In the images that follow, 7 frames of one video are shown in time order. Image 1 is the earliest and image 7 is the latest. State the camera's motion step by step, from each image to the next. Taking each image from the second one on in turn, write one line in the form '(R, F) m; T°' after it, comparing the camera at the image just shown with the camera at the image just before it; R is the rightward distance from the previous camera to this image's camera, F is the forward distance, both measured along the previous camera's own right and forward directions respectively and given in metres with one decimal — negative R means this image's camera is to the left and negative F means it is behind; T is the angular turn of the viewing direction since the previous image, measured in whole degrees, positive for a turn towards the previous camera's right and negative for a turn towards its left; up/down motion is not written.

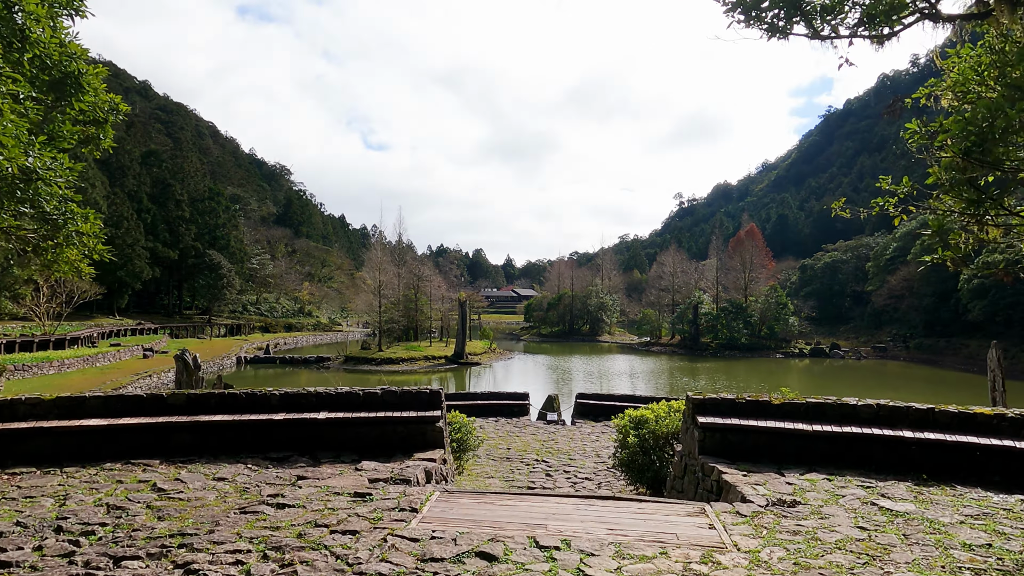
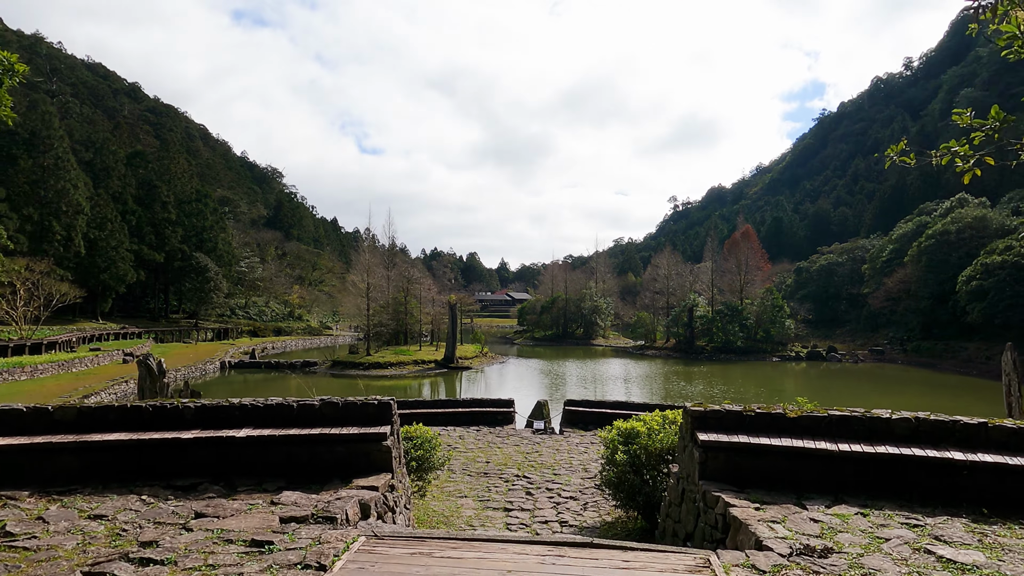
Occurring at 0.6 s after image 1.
(+0.2, +0.6) m; 0°
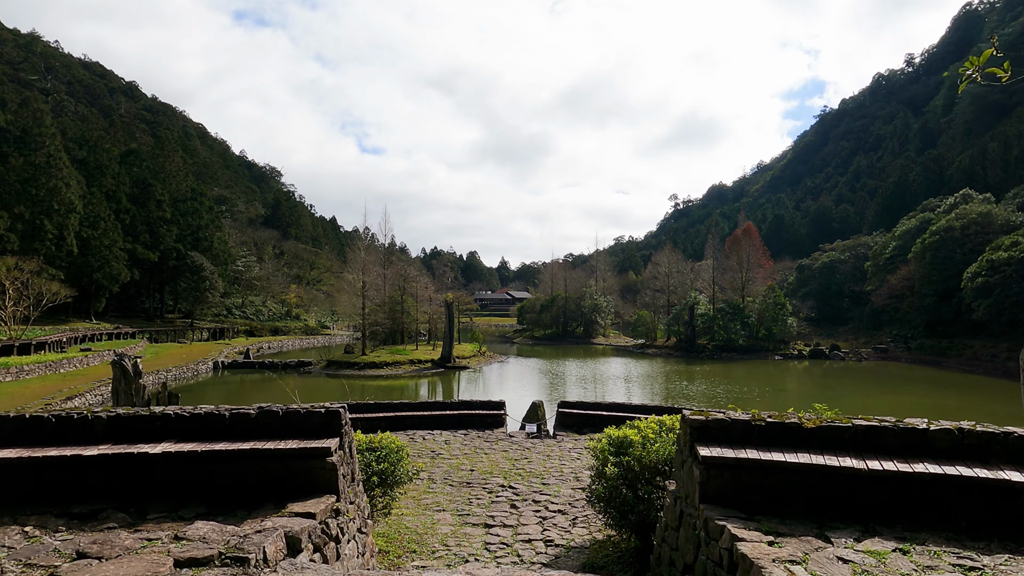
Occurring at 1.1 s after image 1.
(+0.2, +0.4) m; 0°
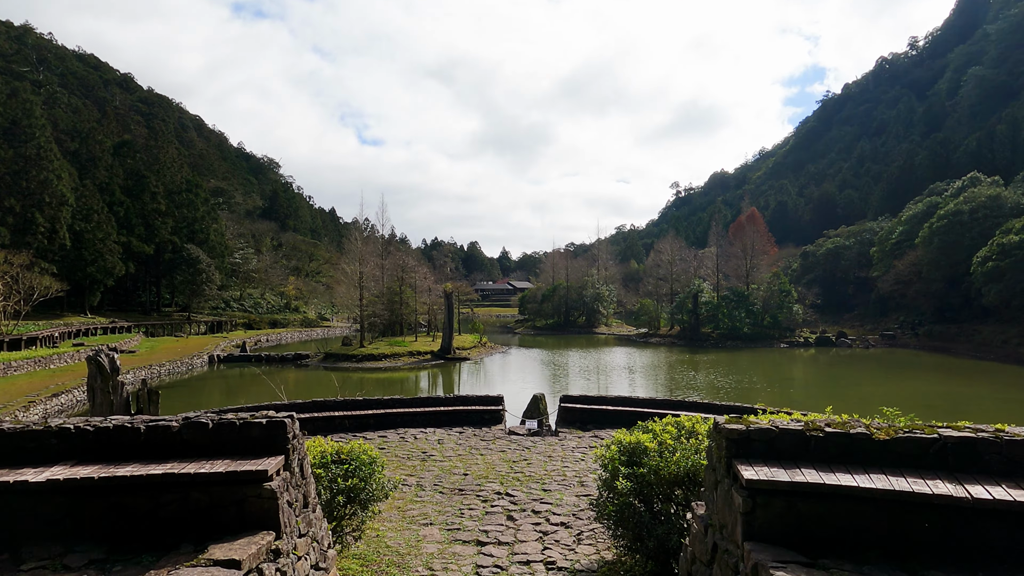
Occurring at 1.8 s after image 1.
(+0.1, +0.5) m; 0°
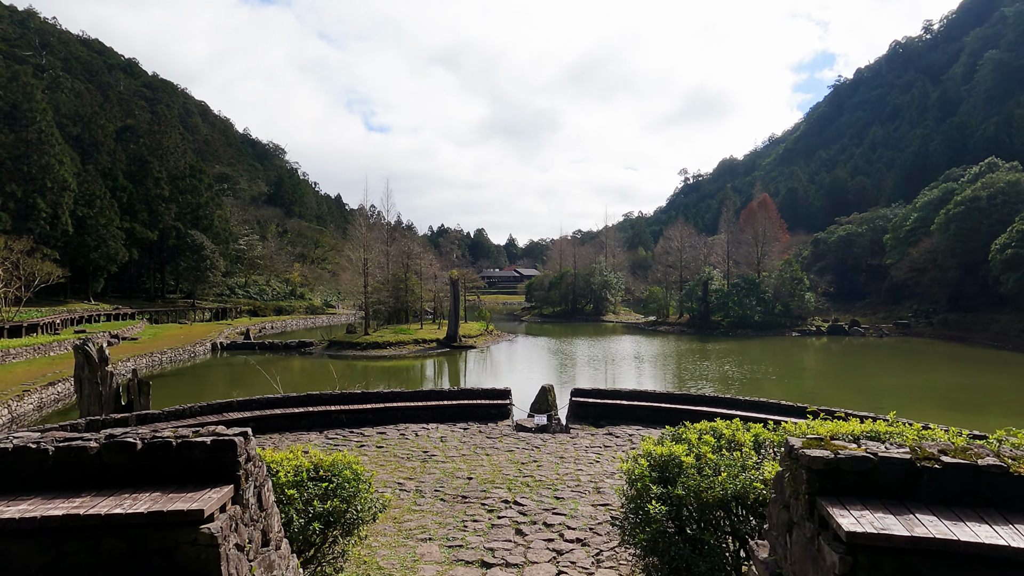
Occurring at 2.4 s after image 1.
(0.0, +0.5) m; -1°
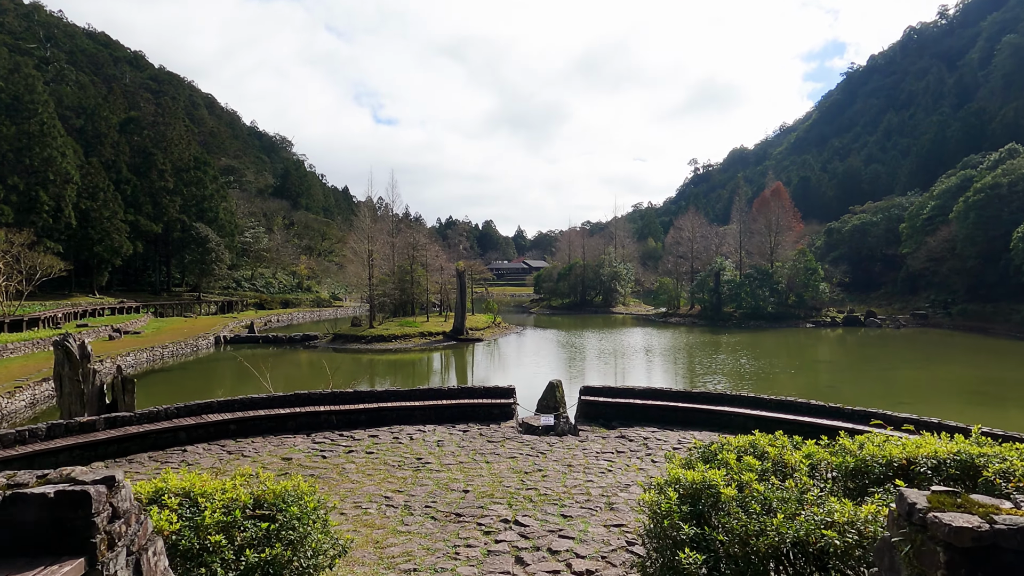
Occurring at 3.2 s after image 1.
(+0.1, +0.5) m; -1°
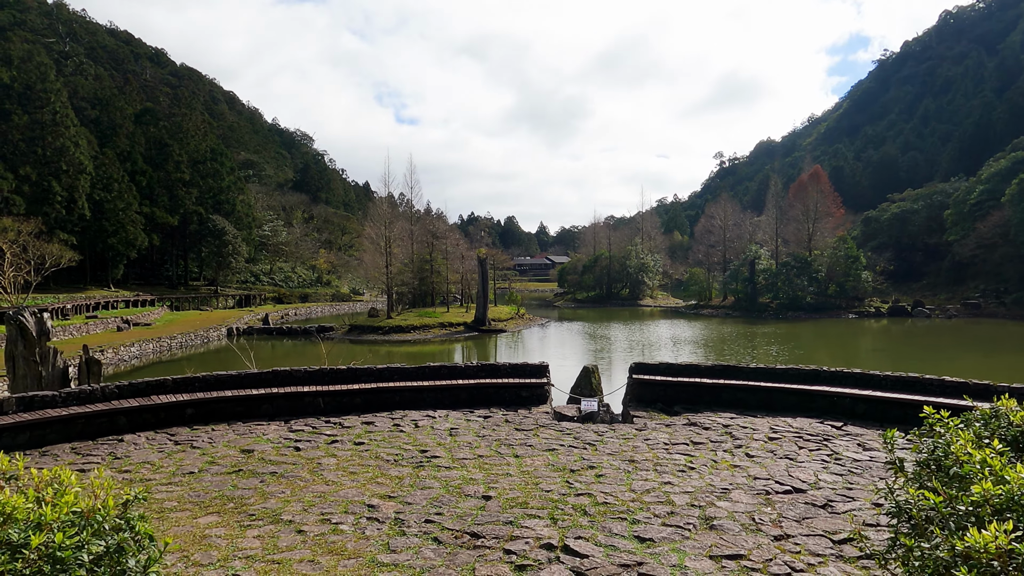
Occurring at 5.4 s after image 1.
(-0.1, +1.3) m; -2°
